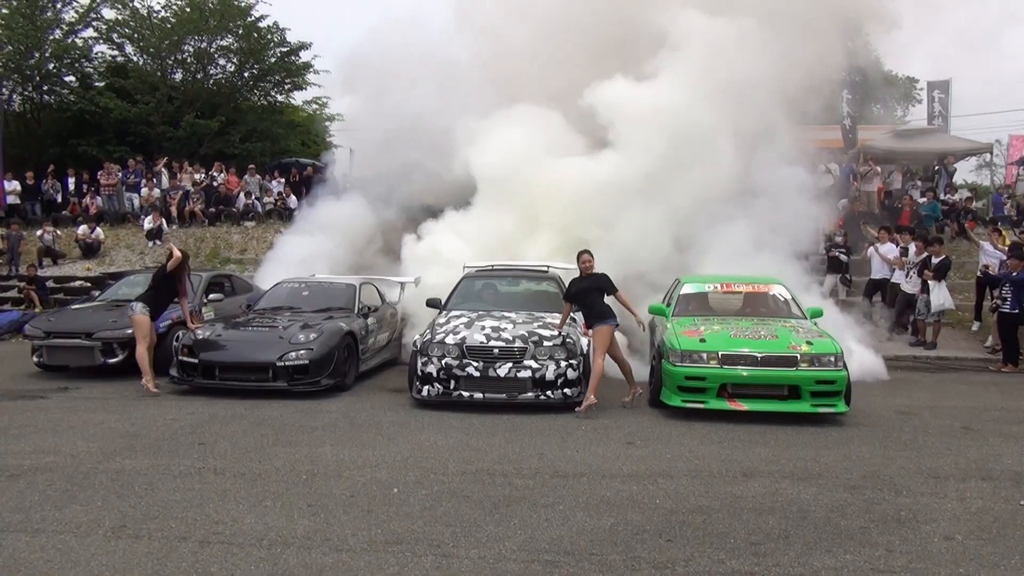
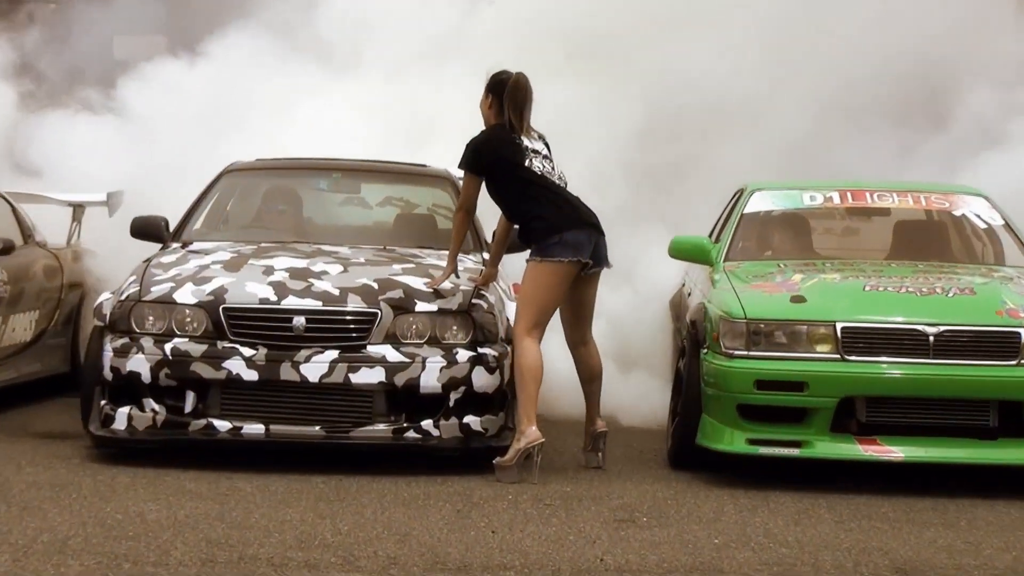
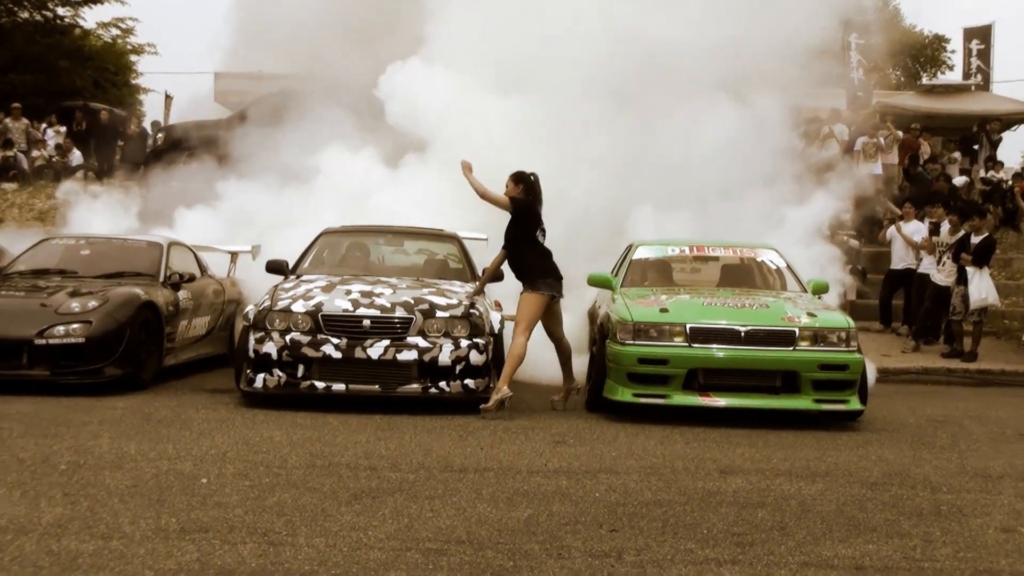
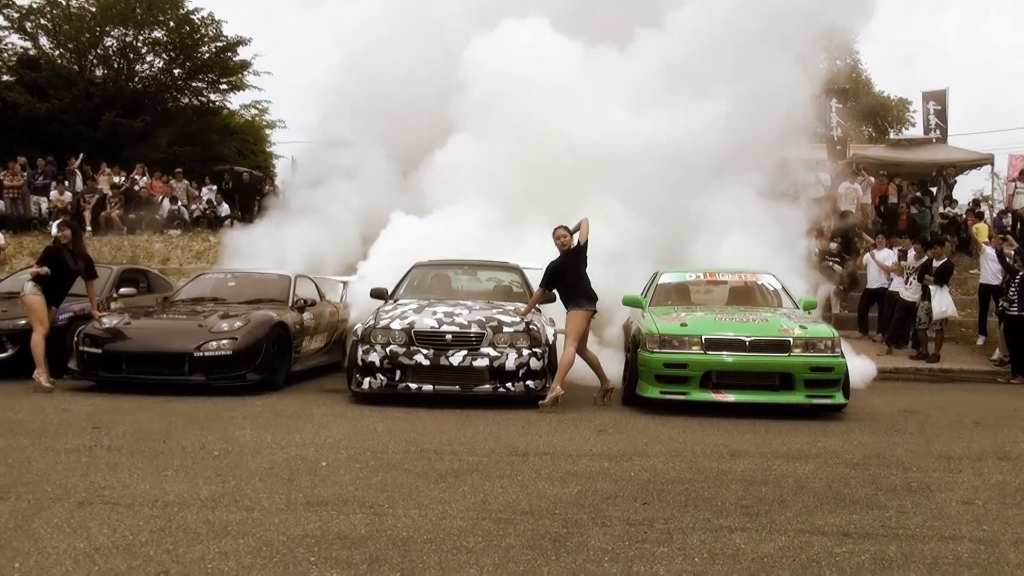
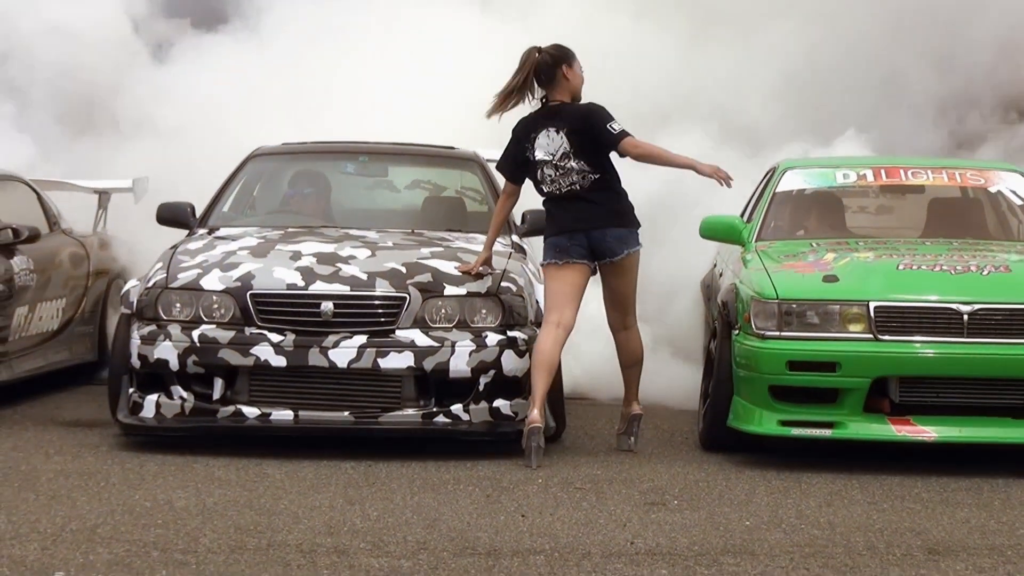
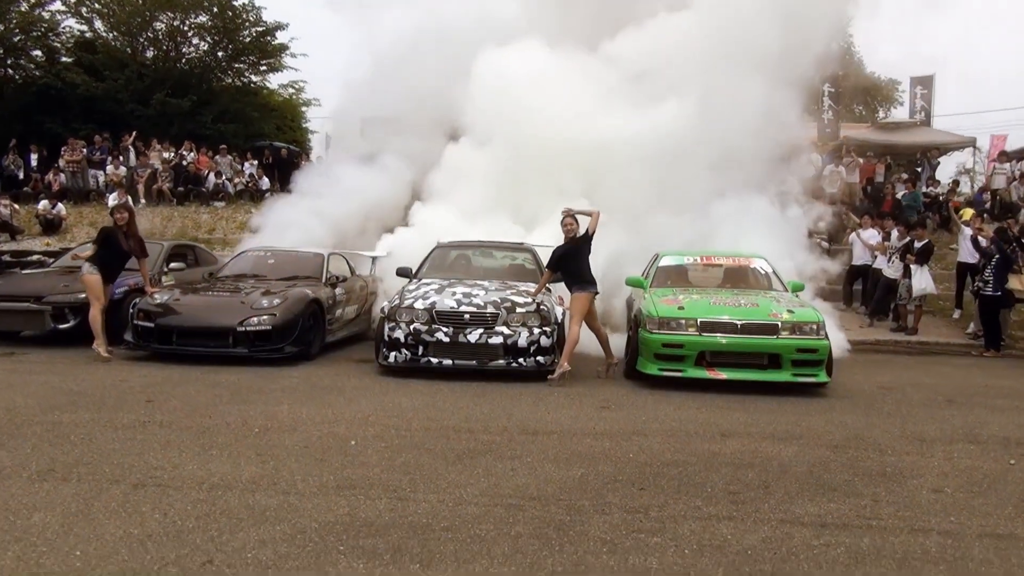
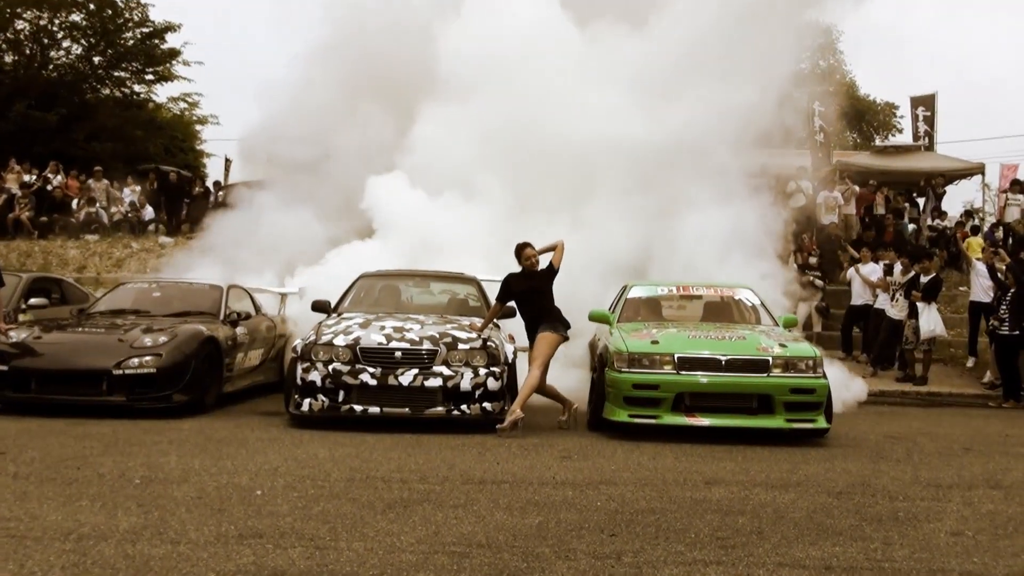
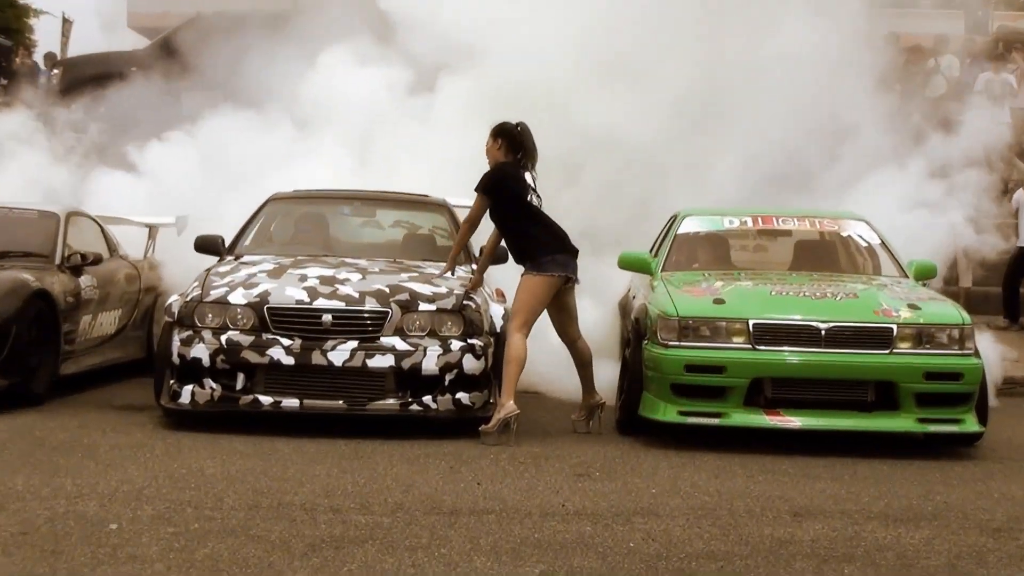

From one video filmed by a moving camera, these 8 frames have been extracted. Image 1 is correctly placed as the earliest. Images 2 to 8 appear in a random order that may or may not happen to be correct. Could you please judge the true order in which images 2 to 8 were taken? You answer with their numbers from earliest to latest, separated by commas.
6, 4, 7, 3, 8, 2, 5
